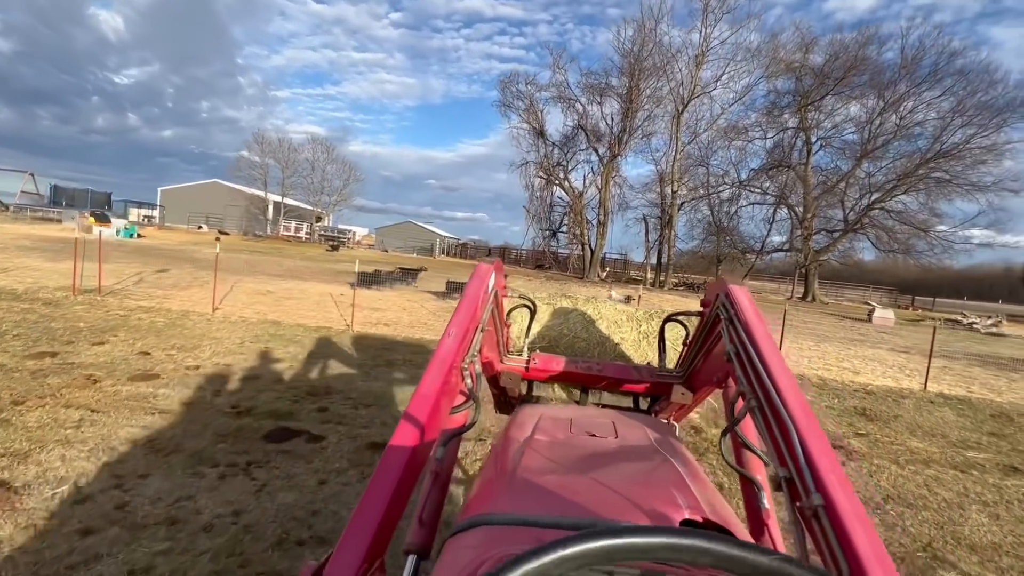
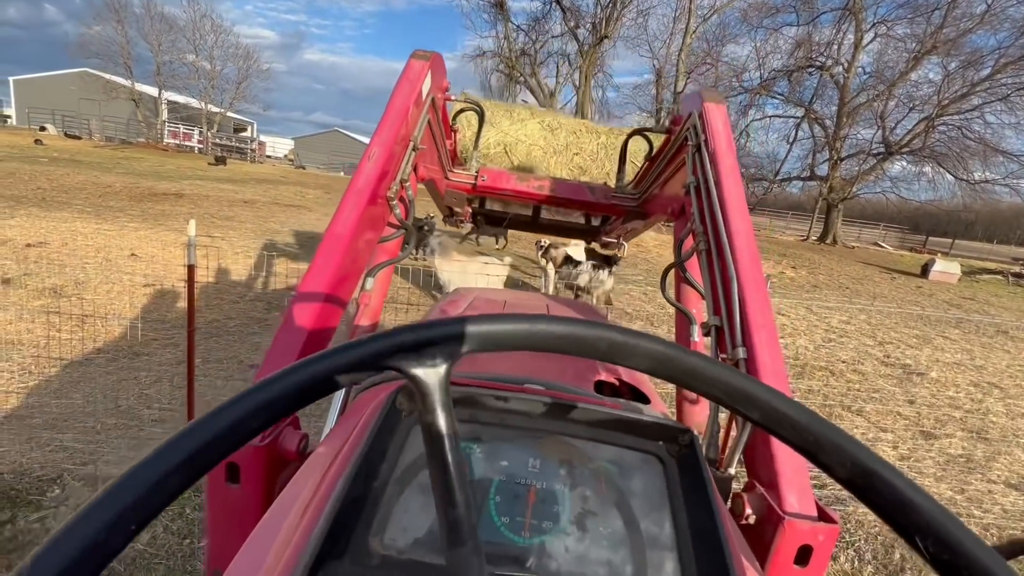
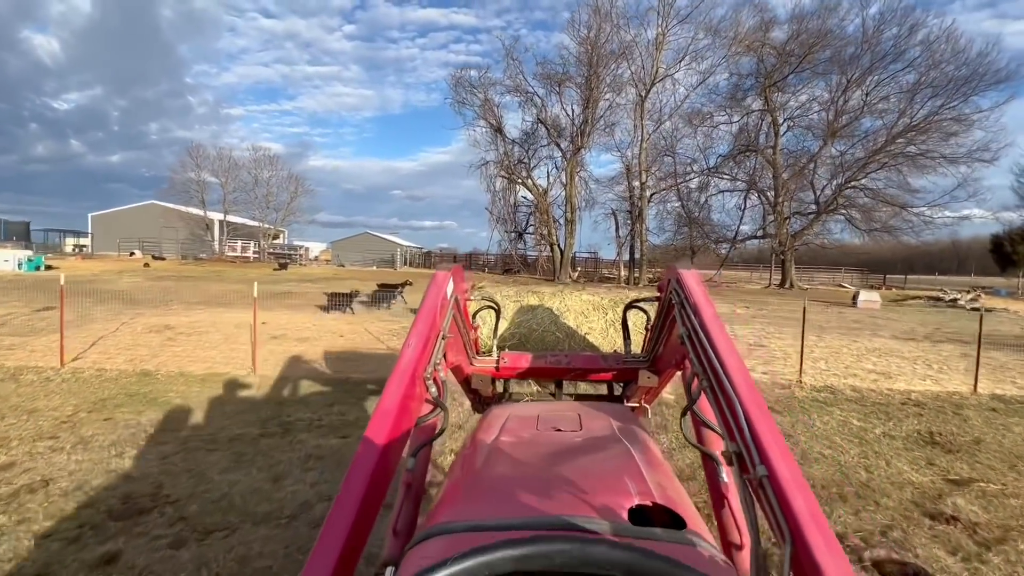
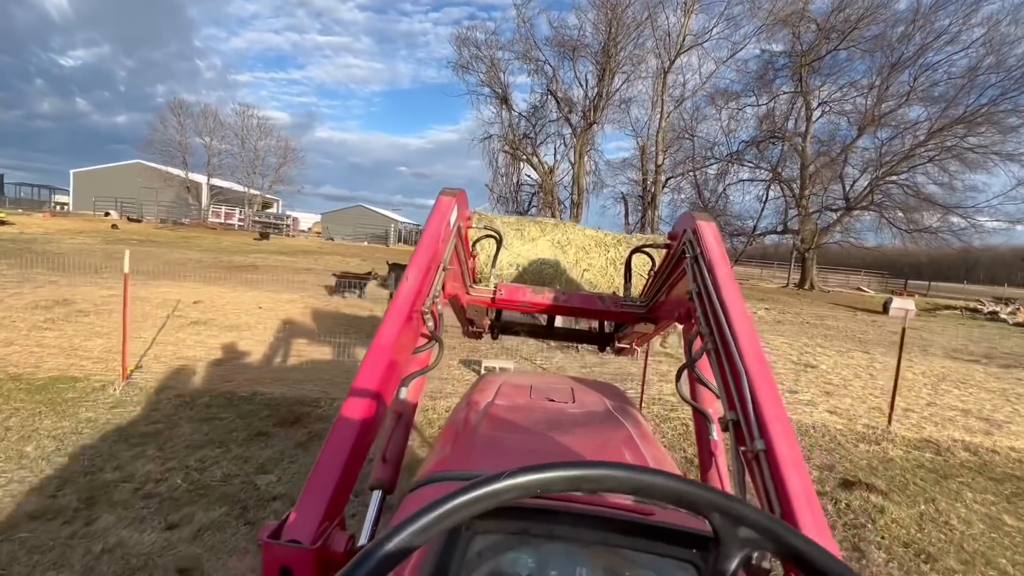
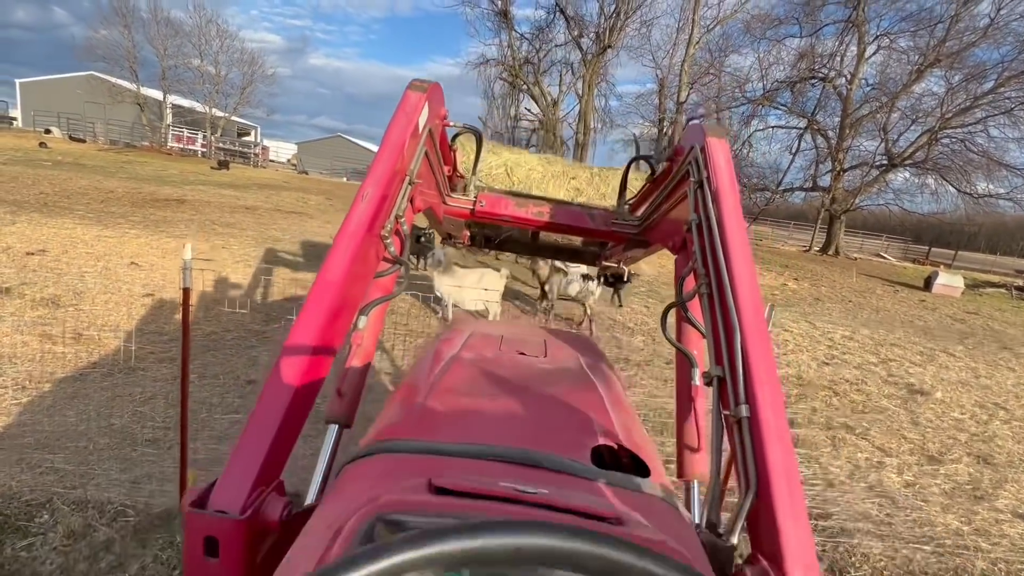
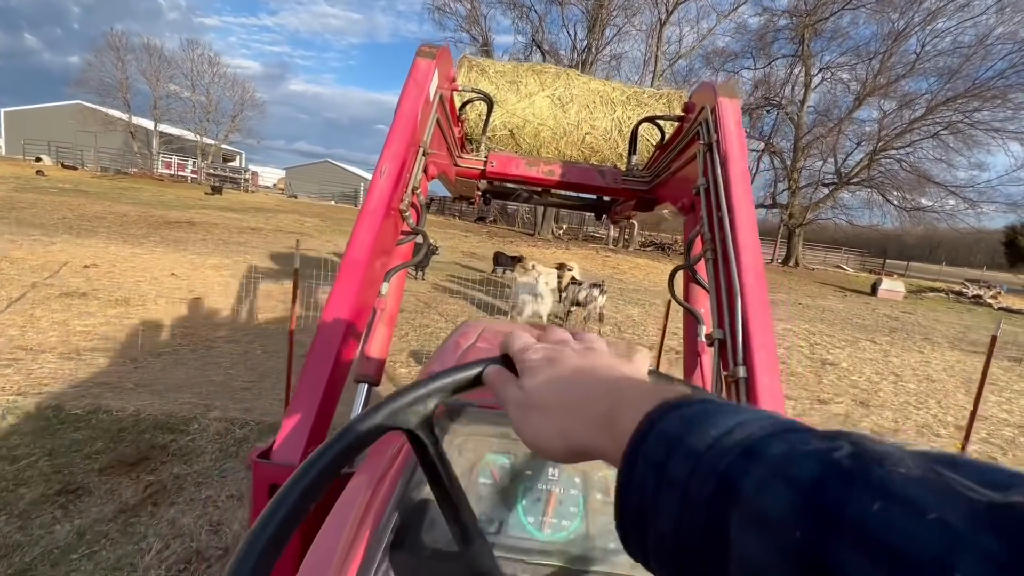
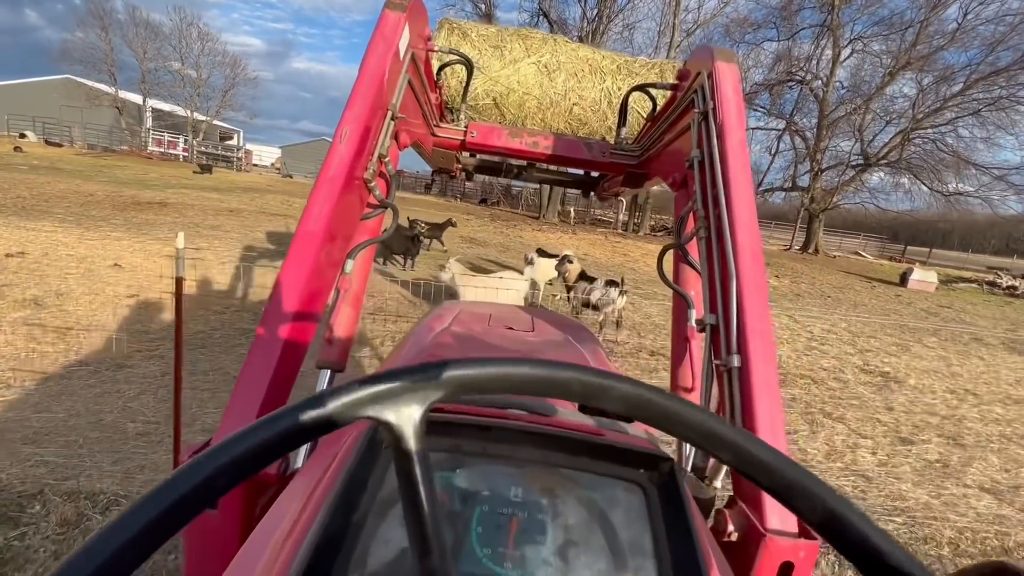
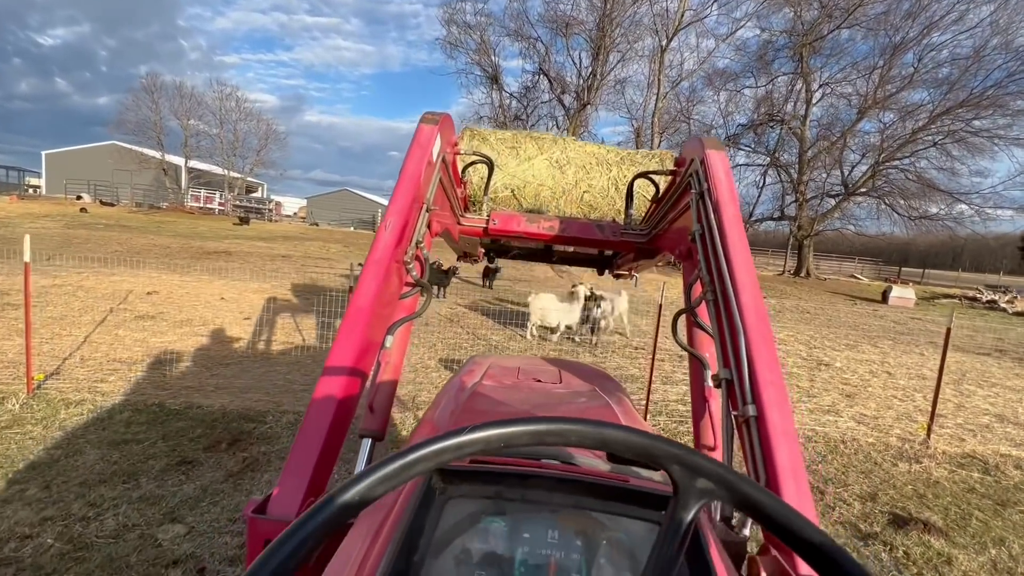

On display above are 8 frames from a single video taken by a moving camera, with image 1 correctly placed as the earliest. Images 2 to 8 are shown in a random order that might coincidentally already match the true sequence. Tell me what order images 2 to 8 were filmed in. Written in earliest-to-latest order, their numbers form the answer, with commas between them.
3, 4, 8, 6, 7, 2, 5
